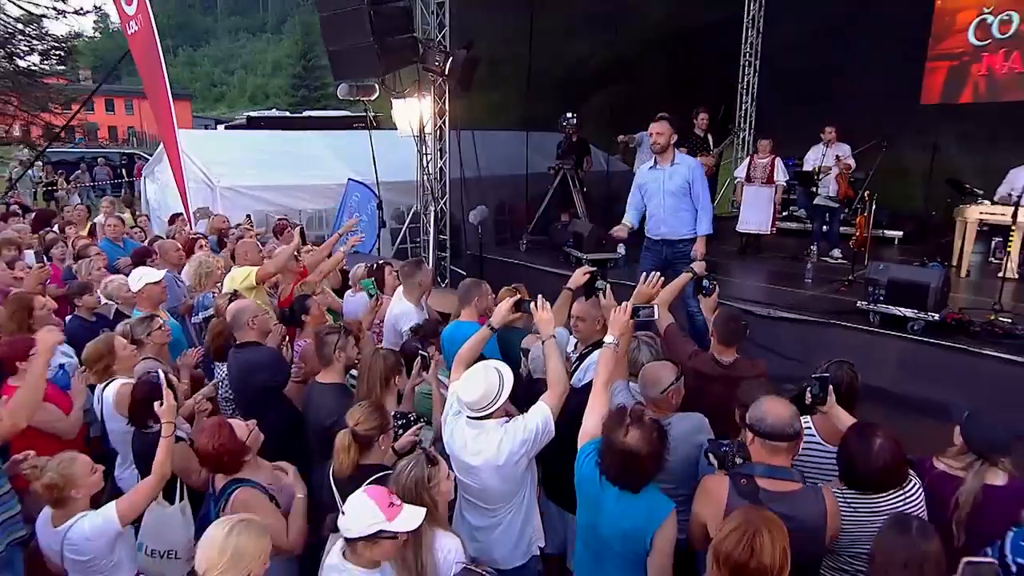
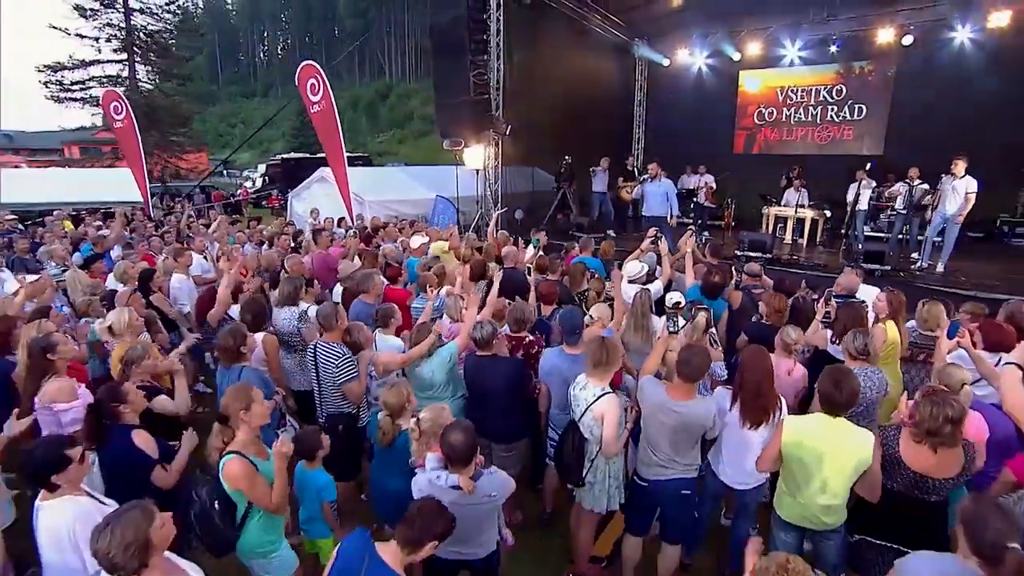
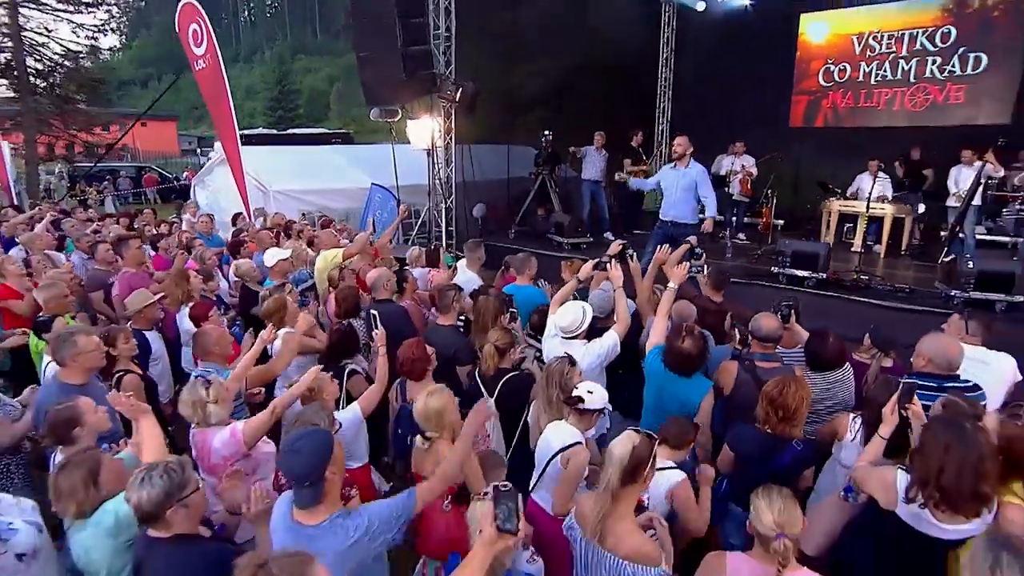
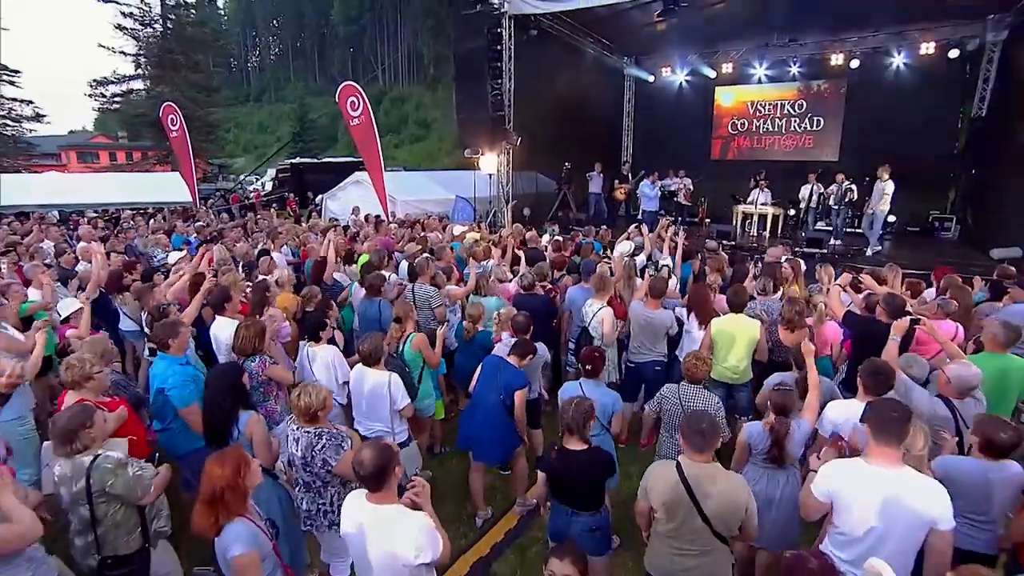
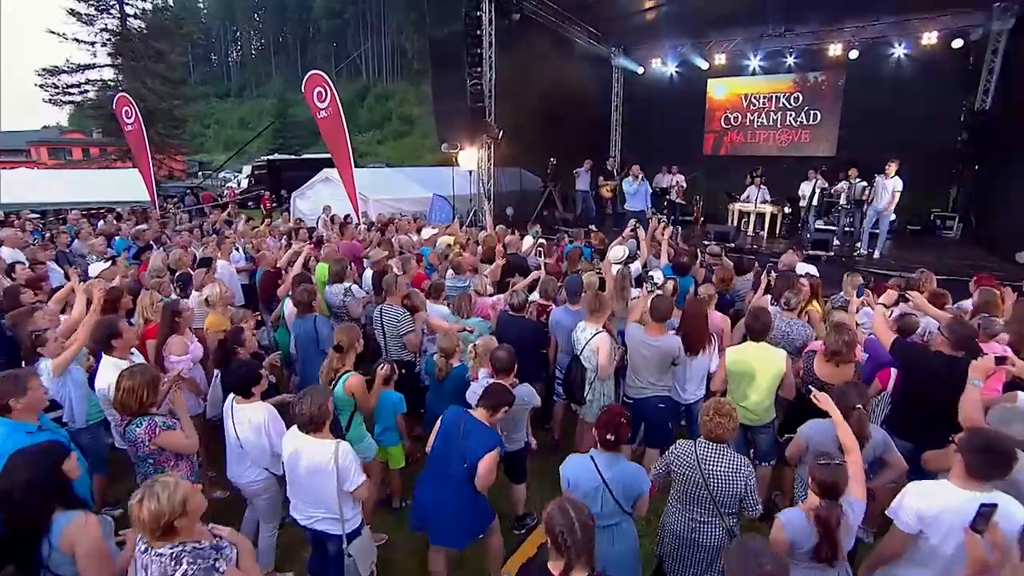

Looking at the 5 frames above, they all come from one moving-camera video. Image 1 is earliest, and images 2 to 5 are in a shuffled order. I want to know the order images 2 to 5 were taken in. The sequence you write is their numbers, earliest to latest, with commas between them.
3, 2, 5, 4
